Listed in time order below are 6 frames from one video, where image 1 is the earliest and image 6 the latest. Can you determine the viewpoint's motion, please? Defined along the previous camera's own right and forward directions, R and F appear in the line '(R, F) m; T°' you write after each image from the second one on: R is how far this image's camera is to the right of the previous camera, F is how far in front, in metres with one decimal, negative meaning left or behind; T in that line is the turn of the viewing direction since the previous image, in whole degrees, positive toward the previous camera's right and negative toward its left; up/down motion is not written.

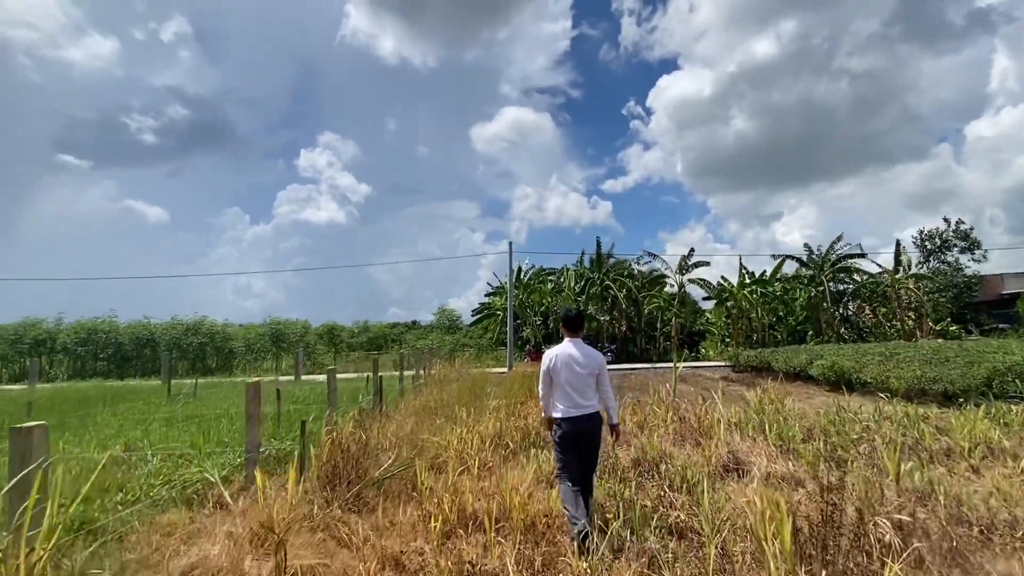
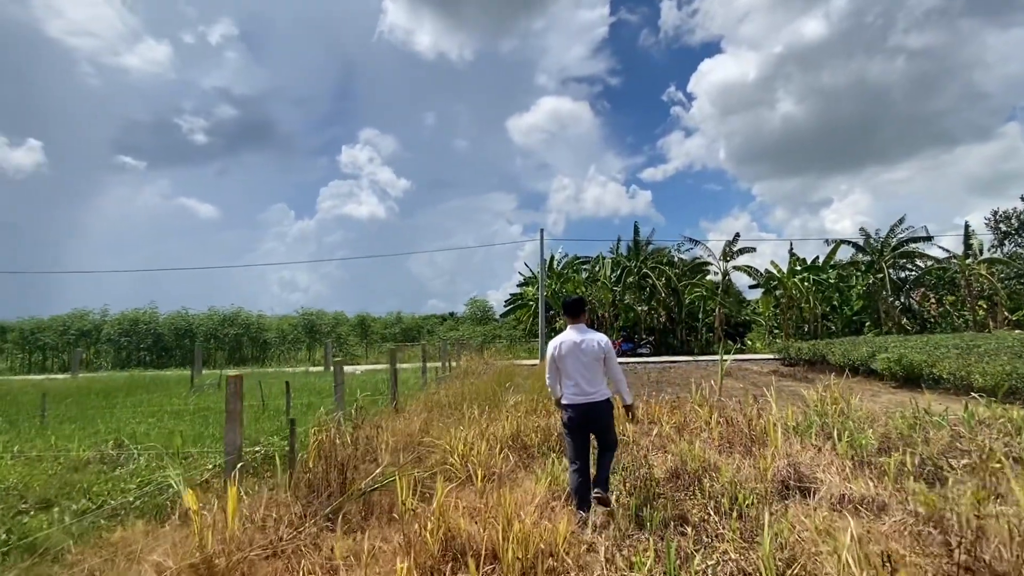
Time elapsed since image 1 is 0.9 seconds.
(+0.2, +0.8) m; -4°
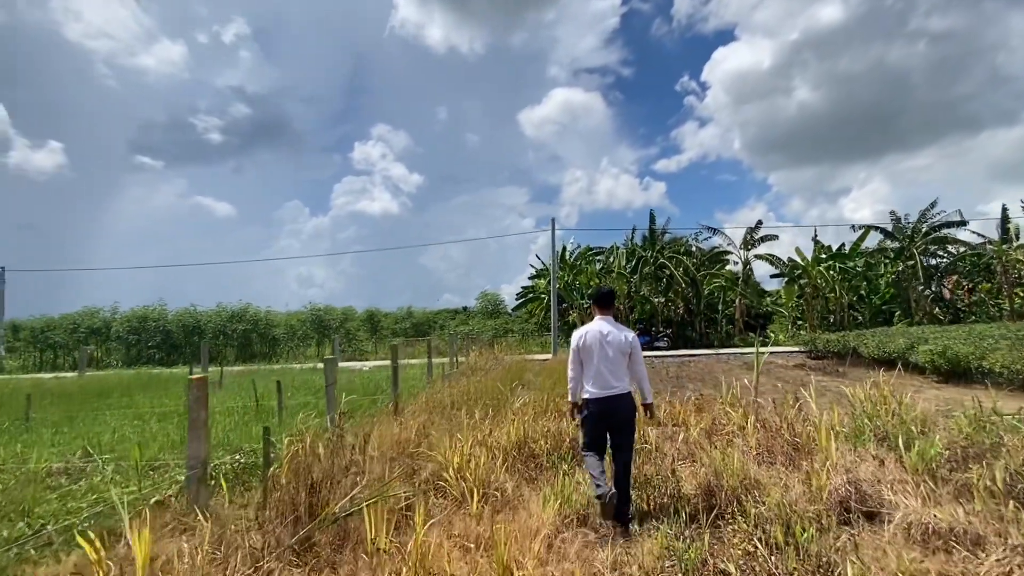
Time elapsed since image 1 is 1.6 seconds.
(+0.1, +0.7) m; -1°
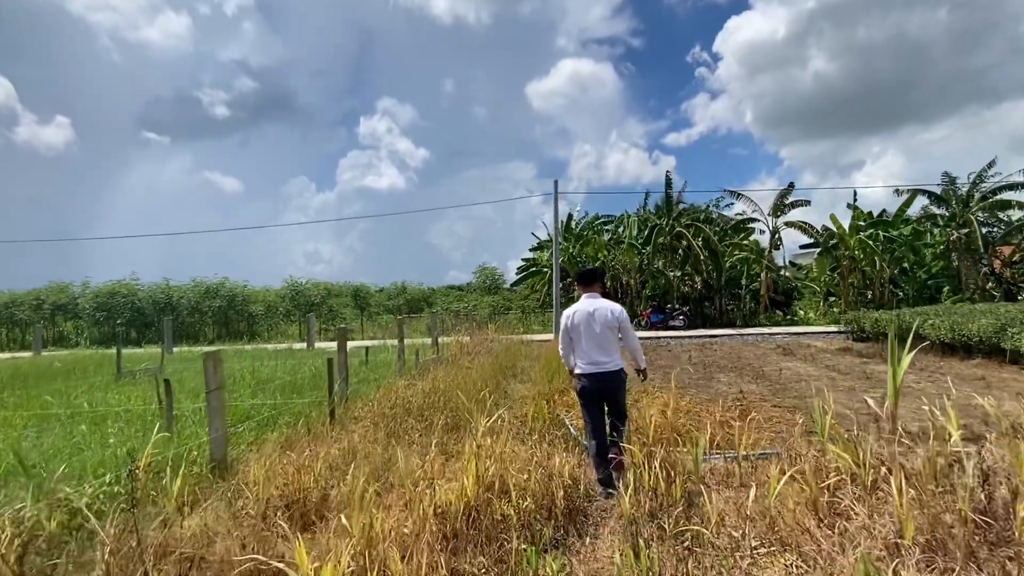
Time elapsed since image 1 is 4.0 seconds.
(+0.3, +2.1) m; -1°
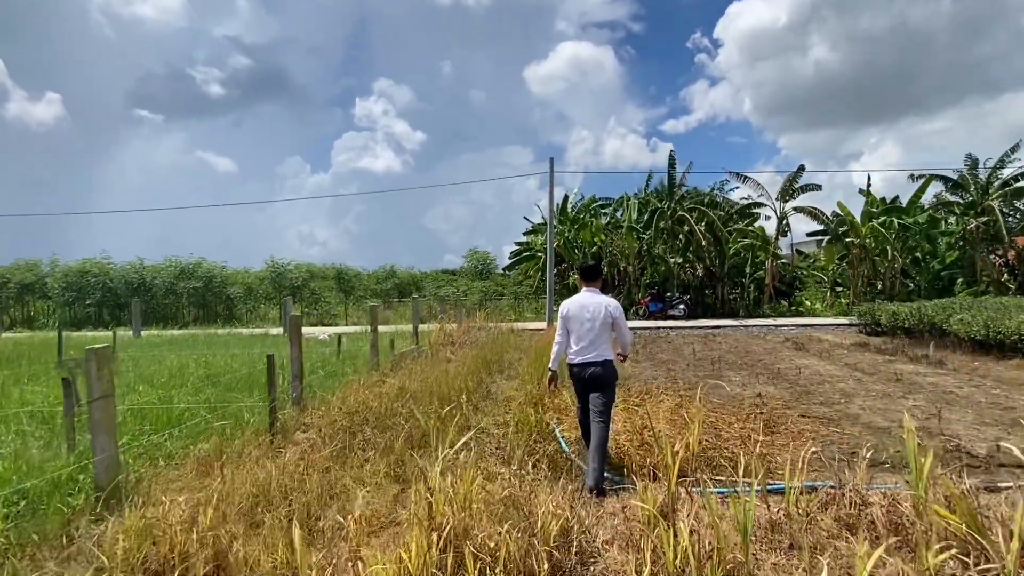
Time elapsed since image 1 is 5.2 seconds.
(+0.1, +1.0) m; +1°
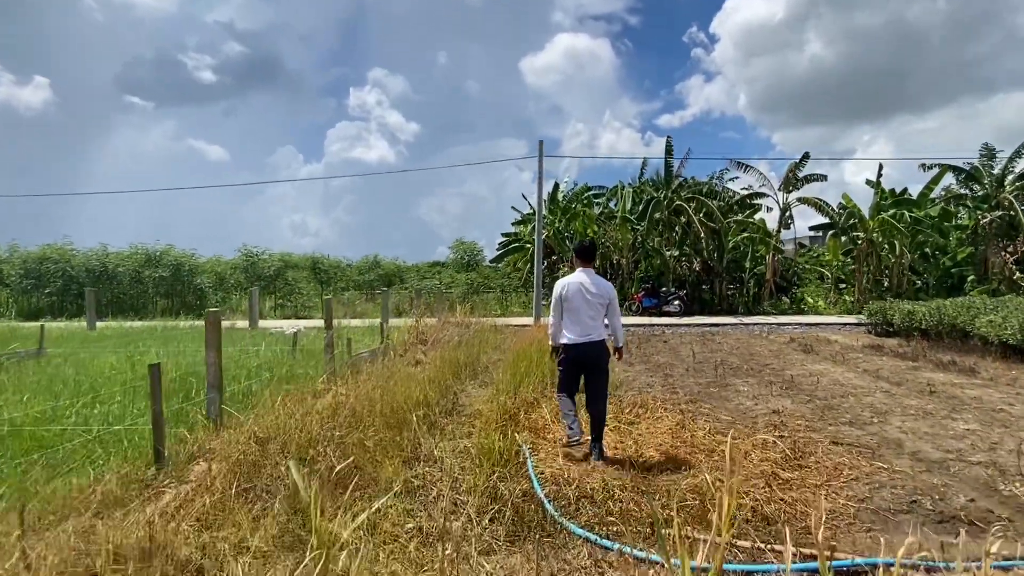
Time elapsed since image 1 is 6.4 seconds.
(+0.2, +1.1) m; +1°
